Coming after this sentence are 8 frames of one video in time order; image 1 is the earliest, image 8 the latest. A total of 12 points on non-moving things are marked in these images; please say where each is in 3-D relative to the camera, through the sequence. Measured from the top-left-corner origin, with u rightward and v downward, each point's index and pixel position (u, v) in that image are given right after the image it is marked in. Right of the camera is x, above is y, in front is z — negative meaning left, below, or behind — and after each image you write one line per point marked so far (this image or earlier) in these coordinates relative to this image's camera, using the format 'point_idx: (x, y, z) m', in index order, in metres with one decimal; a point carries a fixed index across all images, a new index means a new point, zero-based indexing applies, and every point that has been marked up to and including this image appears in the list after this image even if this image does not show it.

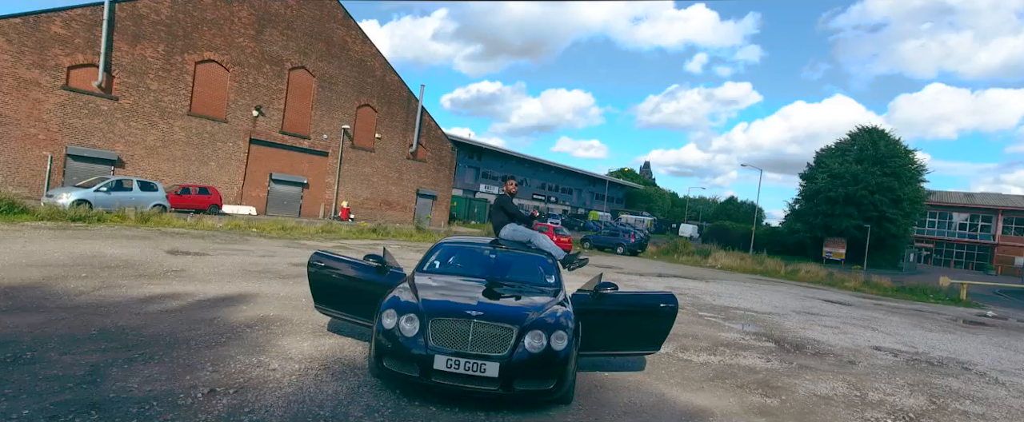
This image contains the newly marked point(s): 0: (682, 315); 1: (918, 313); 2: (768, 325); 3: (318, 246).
0: (+3.2, -1.9, +10.1) m
1: (+11.8, -3.0, +15.8) m
2: (+4.8, -2.1, +10.1) m
3: (-5.6, -1.0, +15.8) m
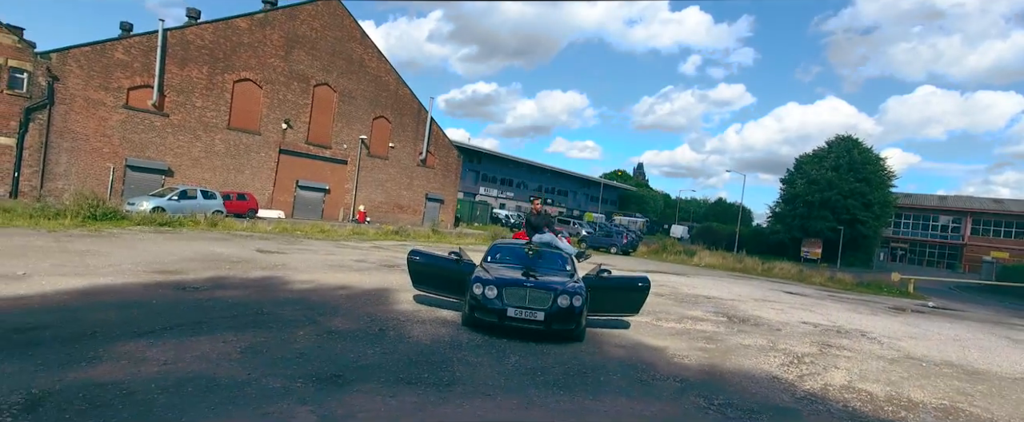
0: (+3.6, -2.1, +13.1) m
1: (+12.1, -3.2, +18.9) m
2: (+5.2, -2.3, +13.1) m
3: (-5.2, -1.2, +18.7) m
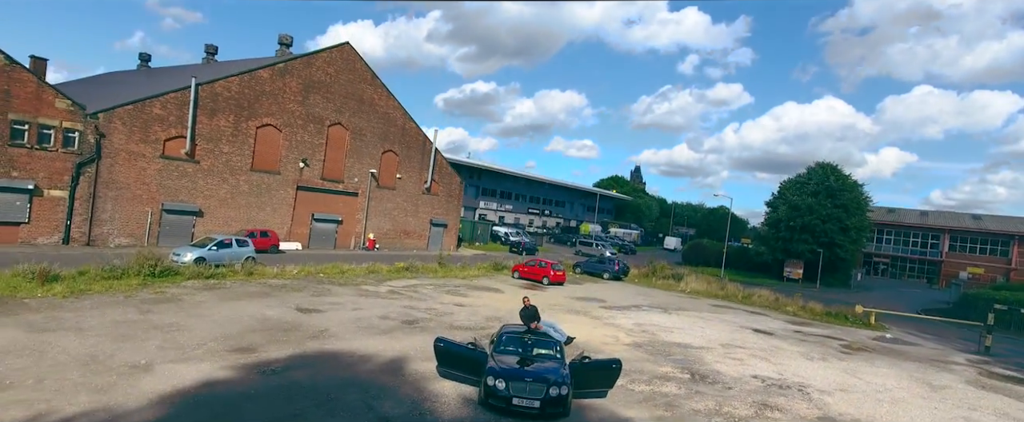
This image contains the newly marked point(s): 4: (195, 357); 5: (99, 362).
0: (+3.6, -4.1, +15.6) m
1: (+12.1, -5.1, +21.4) m
2: (+5.2, -4.3, +15.6) m
3: (-5.2, -3.1, +21.2) m
4: (-6.4, -3.0, +11.0) m
5: (-7.8, -2.9, +10.3) m
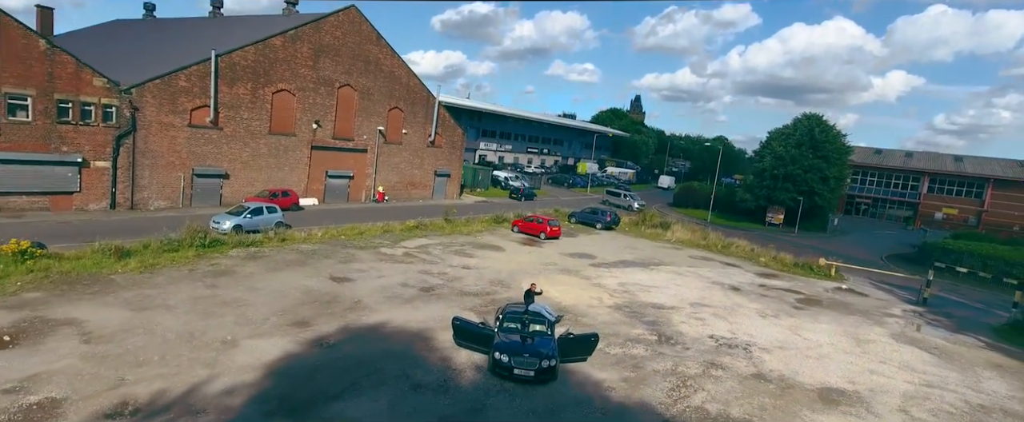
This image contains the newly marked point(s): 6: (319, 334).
0: (+3.7, -3.6, +18.8) m
1: (+12.2, -3.8, +24.7) m
2: (+5.3, -3.8, +18.9) m
3: (-5.2, -1.9, +24.2) m
4: (-6.4, -3.2, +14.1) m
5: (-7.7, -3.2, +13.4) m
6: (-5.1, -3.3, +14.3) m
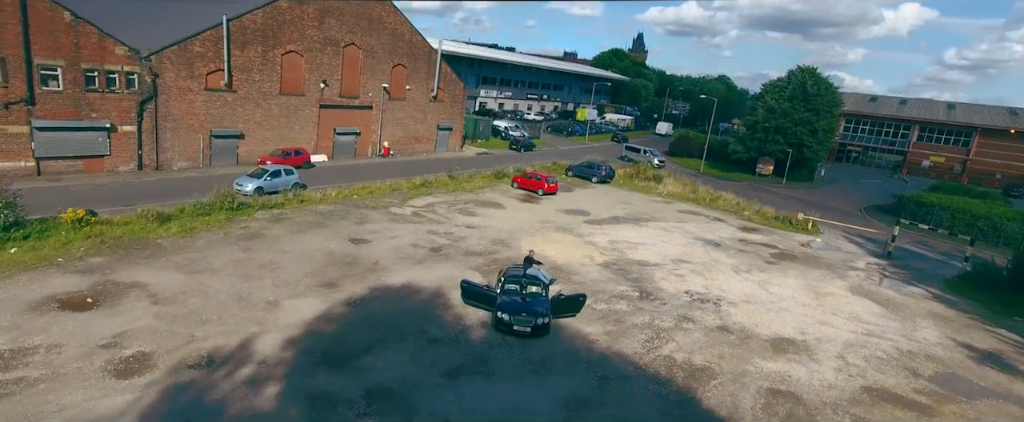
0: (+3.7, -2.4, +21.3) m
1: (+12.2, -2.0, +27.1) m
2: (+5.3, -2.6, +21.3) m
3: (-5.2, -0.1, +26.4) m
4: (-6.4, -2.5, +16.5) m
5: (-7.7, -2.6, +15.8) m
6: (-5.0, -2.6, +16.7) m
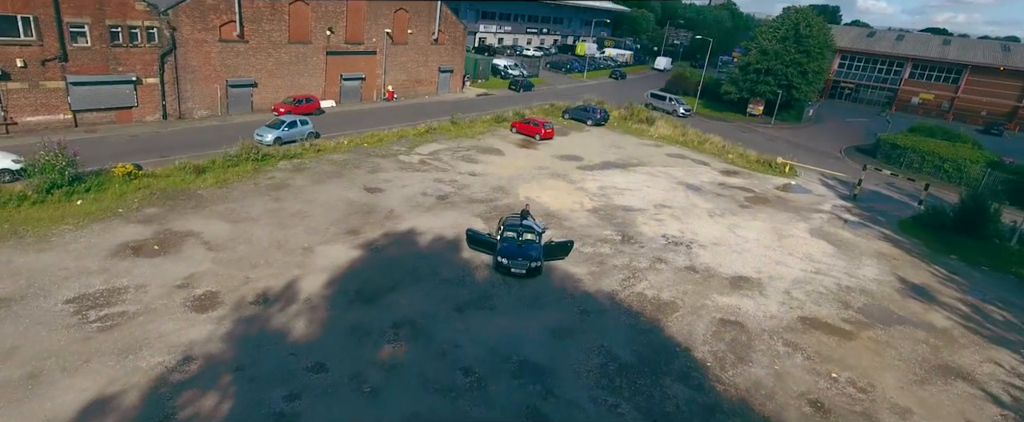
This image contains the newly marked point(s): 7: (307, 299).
0: (+3.6, -0.3, +24.1) m
1: (+12.1, +0.9, +29.8) m
2: (+5.2, -0.5, +24.1) m
3: (-5.3, +2.6, +28.8) m
4: (-6.4, -1.1, +19.3) m
5: (-7.8, -1.2, +18.7) m
6: (-5.1, -1.1, +19.5) m
7: (-6.0, -2.6, +15.8) m
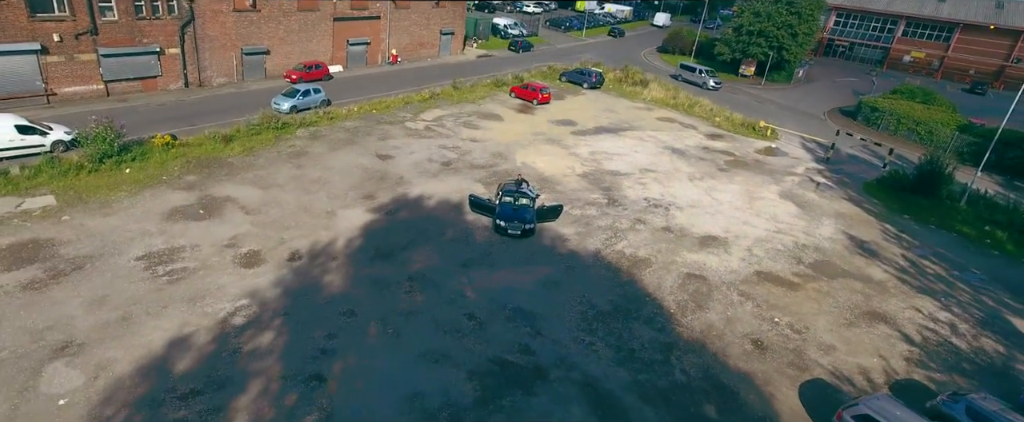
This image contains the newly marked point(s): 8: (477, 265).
0: (+3.5, +1.4, +26.7) m
1: (+12.0, +3.1, +32.3) m
2: (+5.1, +1.2, +26.8) m
3: (-5.4, +4.8, +31.2) m
4: (-6.5, +0.3, +22.1) m
5: (-7.9, +0.1, +21.4) m
6: (-5.2, +0.2, +22.3) m
7: (-6.1, -1.6, +18.7) m
8: (-1.2, -1.9, +19.1) m
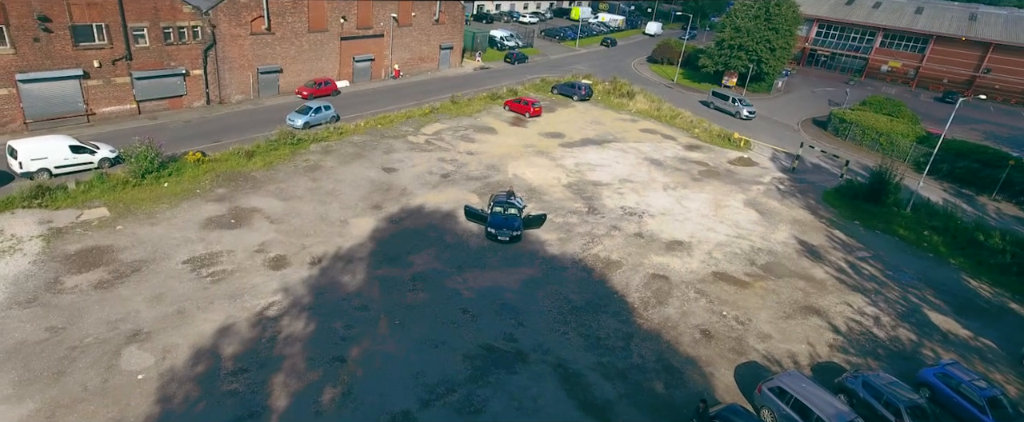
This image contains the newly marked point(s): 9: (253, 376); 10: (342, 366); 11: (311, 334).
0: (+3.0, +1.0, +29.9) m
1: (+11.5, +2.8, +35.5) m
2: (+4.6, +0.9, +30.0) m
3: (-5.8, +4.4, +34.4) m
4: (-7.0, -0.1, +25.3) m
5: (-8.4, -0.4, +24.6) m
6: (-5.7, -0.2, +25.5) m
7: (-6.6, -2.0, +21.9) m
8: (-1.7, -2.3, +22.3) m
9: (-7.6, -4.9, +16.0) m
10: (-5.2, -4.8, +16.7) m
11: (-6.6, -4.0, +17.8) m
